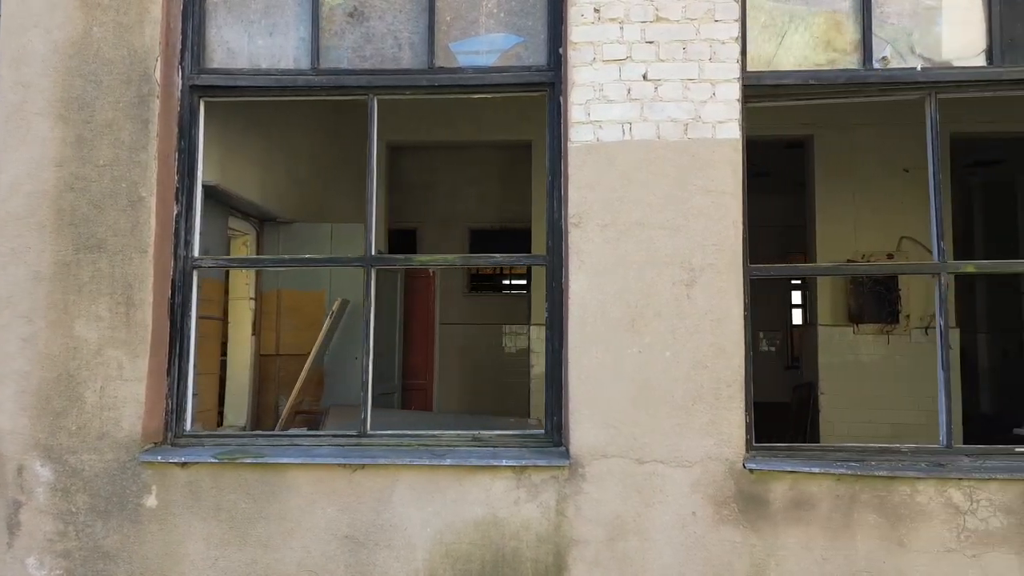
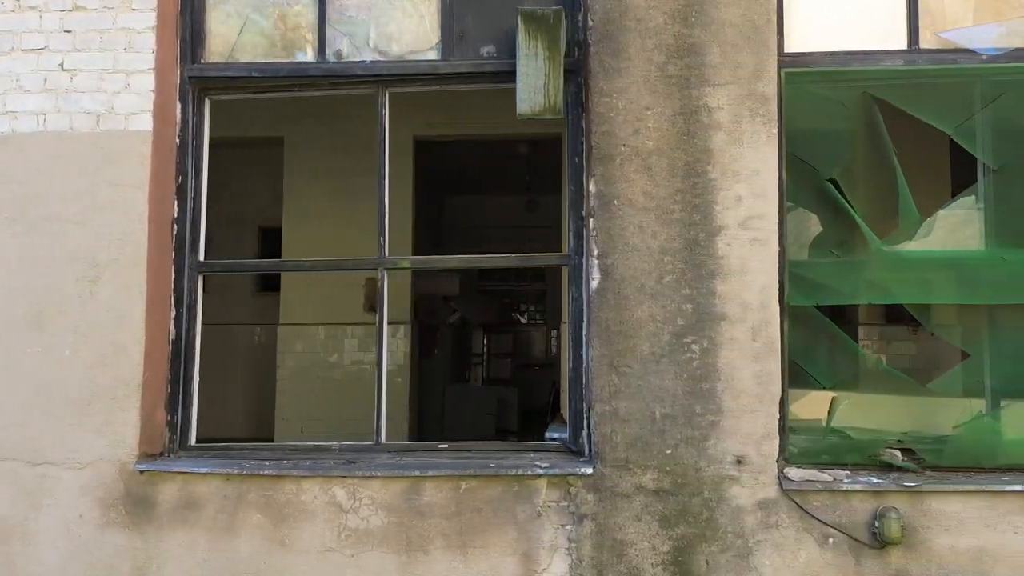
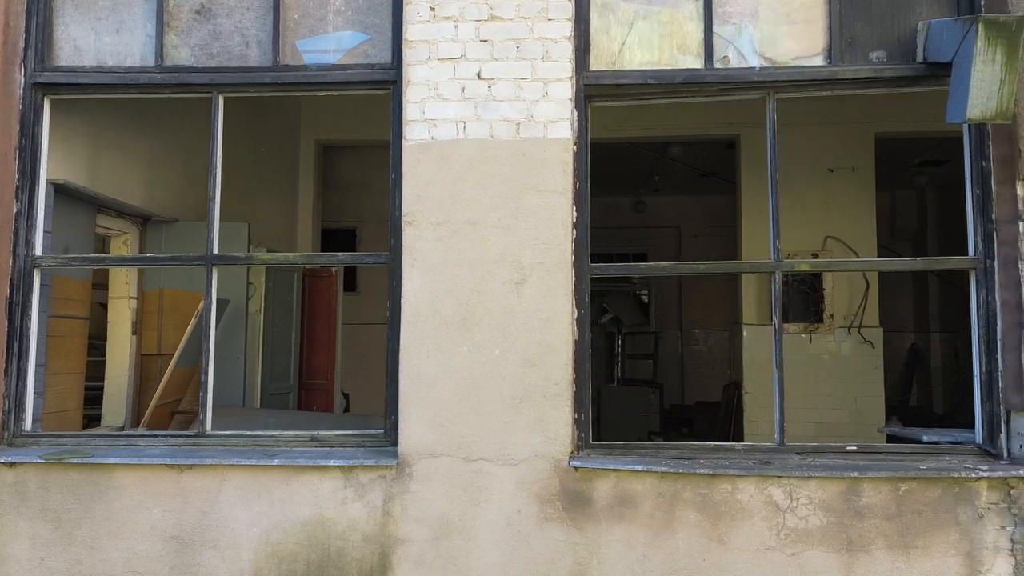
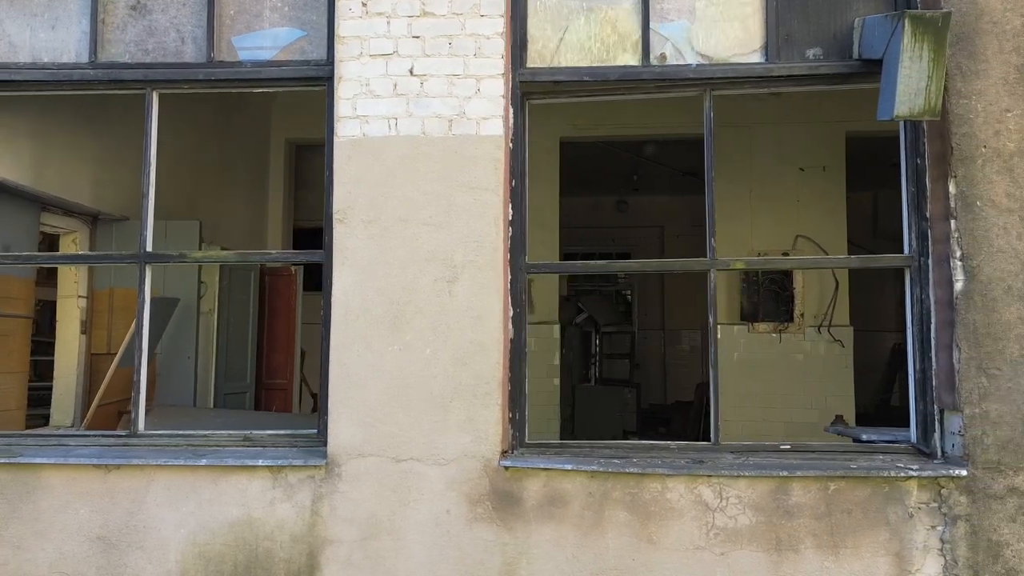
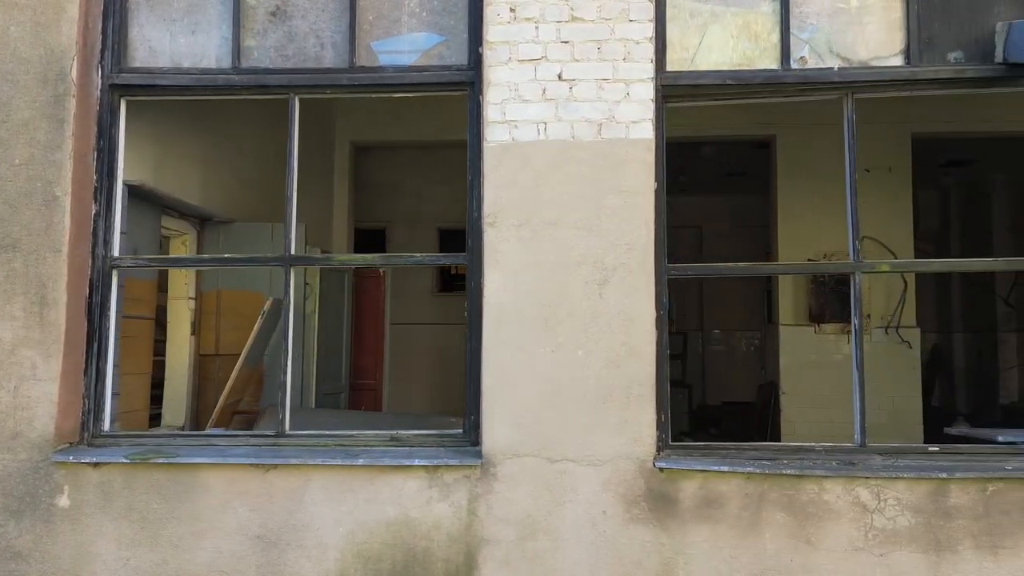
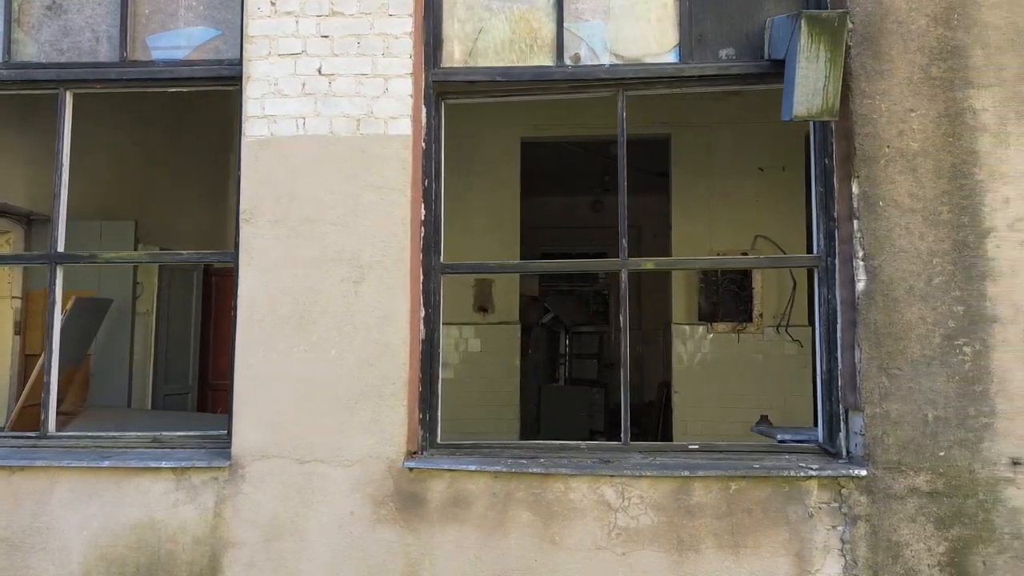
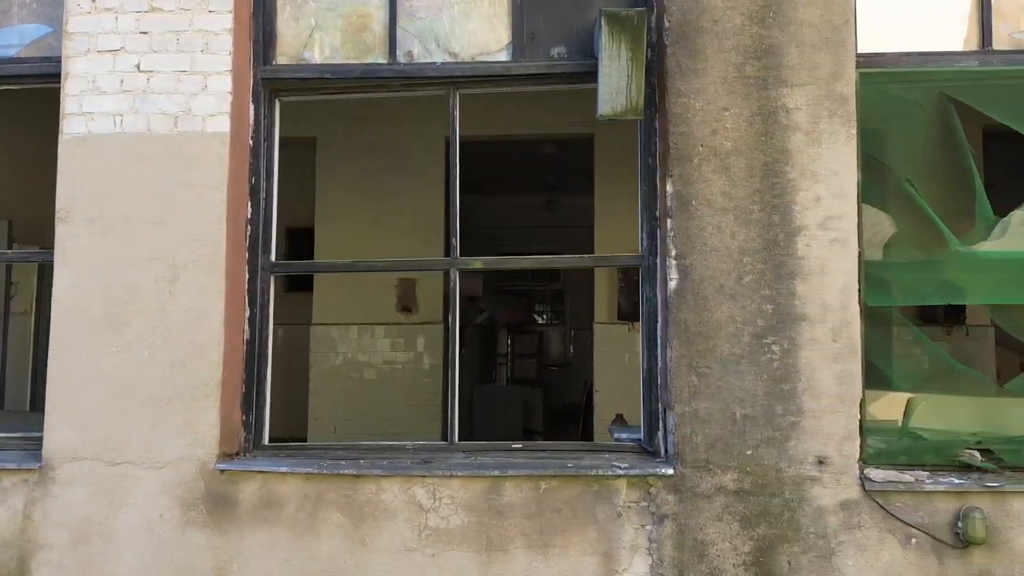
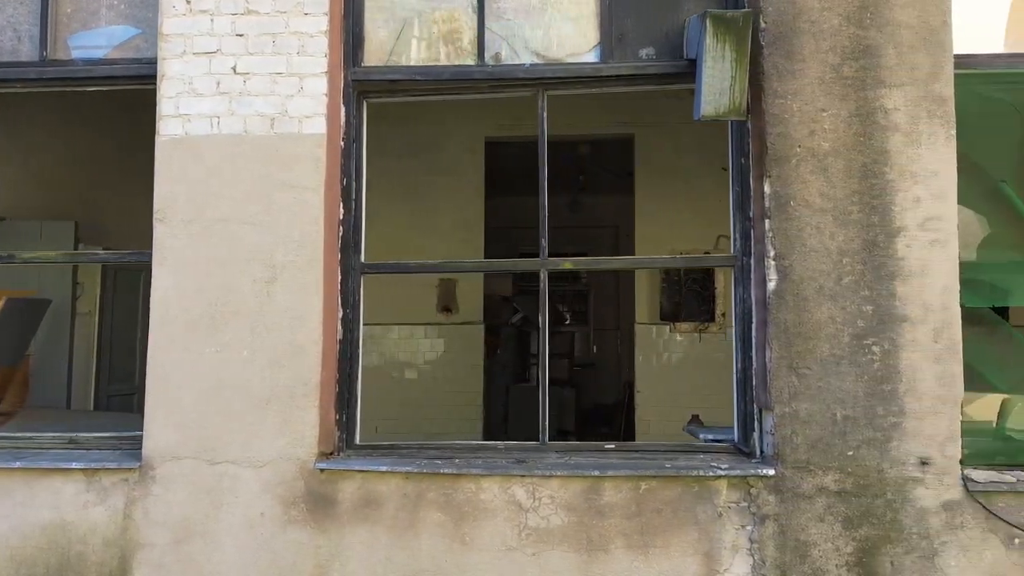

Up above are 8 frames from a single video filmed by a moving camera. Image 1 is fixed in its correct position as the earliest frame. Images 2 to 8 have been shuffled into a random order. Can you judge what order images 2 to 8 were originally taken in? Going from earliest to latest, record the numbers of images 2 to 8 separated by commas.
5, 3, 4, 6, 8, 7, 2
